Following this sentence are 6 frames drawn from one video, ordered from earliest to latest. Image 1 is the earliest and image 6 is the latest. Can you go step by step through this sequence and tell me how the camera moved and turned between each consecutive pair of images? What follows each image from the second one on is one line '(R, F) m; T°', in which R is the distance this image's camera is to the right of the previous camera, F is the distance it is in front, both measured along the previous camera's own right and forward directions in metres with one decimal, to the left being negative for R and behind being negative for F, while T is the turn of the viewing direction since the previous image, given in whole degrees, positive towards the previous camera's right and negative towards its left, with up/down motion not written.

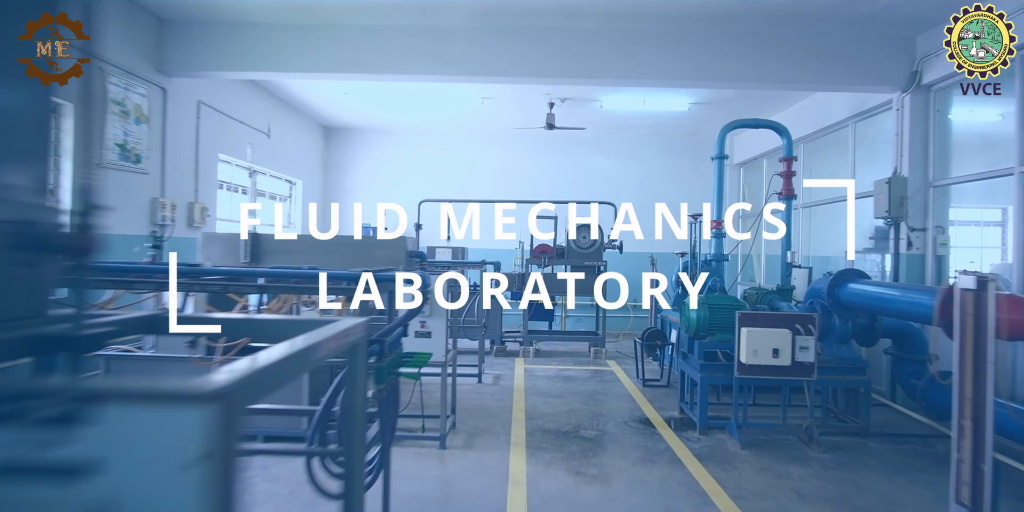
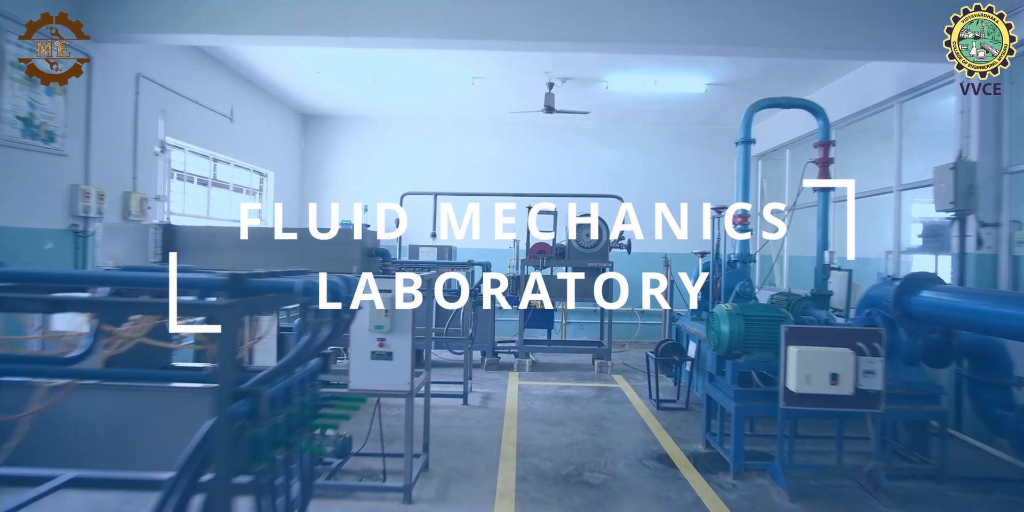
(+0.1, +0.7) m; 0°
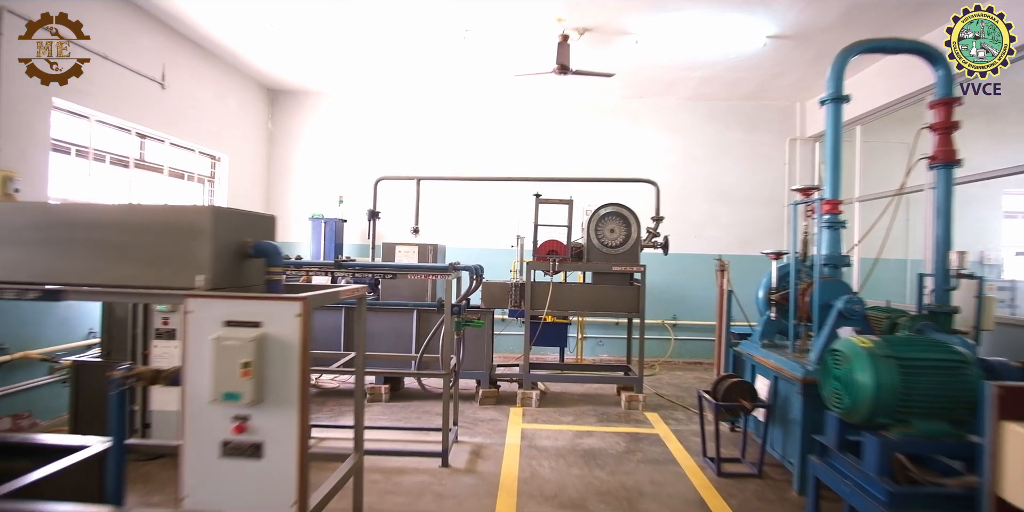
(+0.1, +1.1) m; -1°
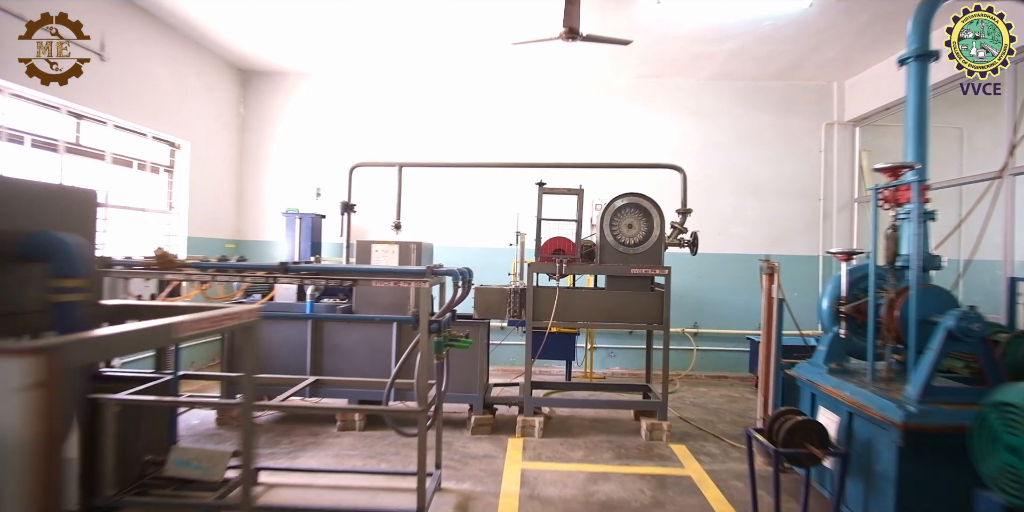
(0.0, +0.6) m; 0°
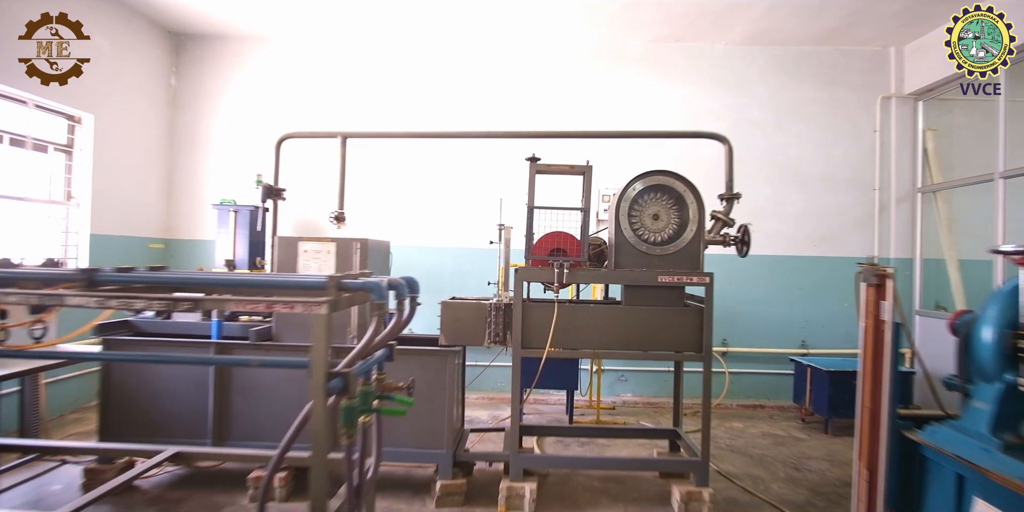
(+0.1, +0.9) m; 0°
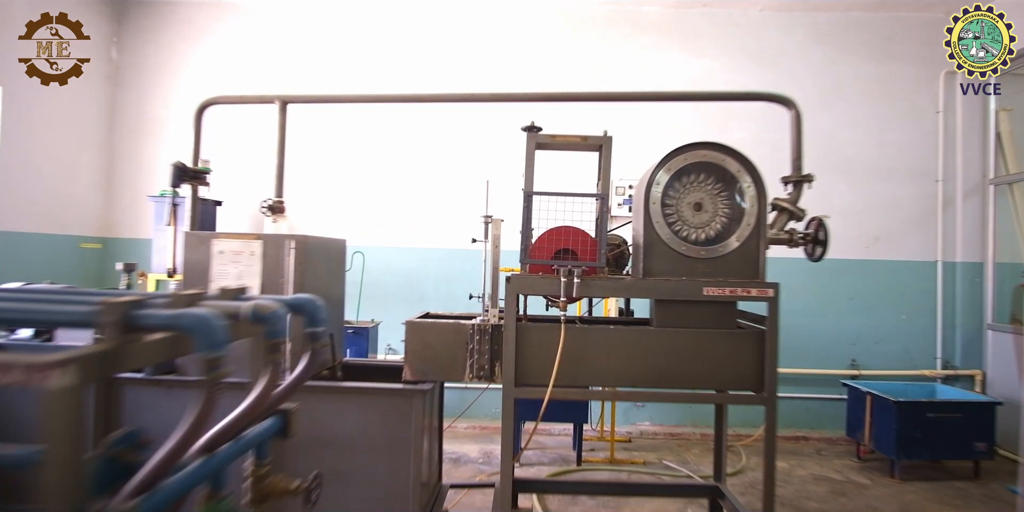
(0.0, +0.6) m; 0°
